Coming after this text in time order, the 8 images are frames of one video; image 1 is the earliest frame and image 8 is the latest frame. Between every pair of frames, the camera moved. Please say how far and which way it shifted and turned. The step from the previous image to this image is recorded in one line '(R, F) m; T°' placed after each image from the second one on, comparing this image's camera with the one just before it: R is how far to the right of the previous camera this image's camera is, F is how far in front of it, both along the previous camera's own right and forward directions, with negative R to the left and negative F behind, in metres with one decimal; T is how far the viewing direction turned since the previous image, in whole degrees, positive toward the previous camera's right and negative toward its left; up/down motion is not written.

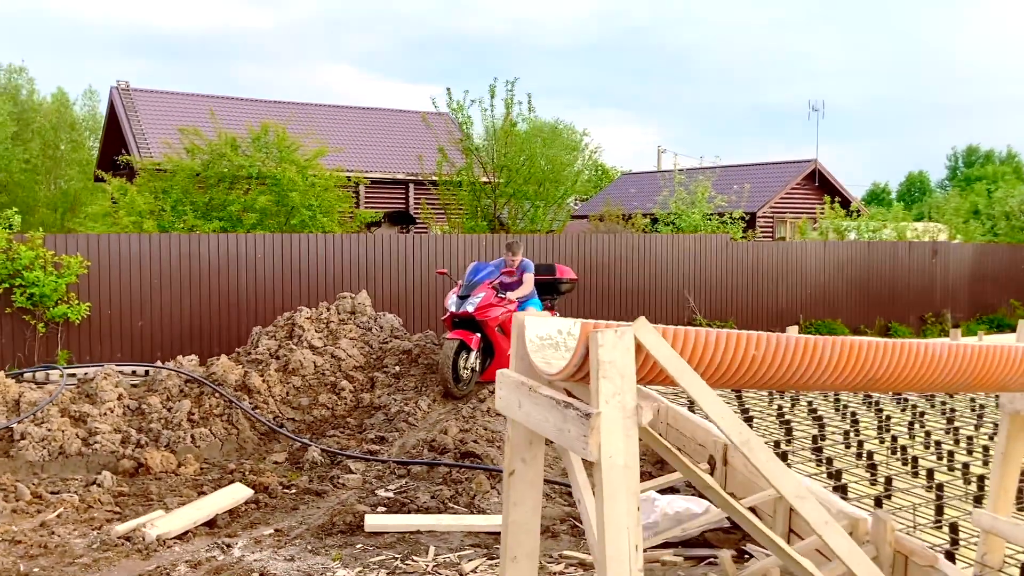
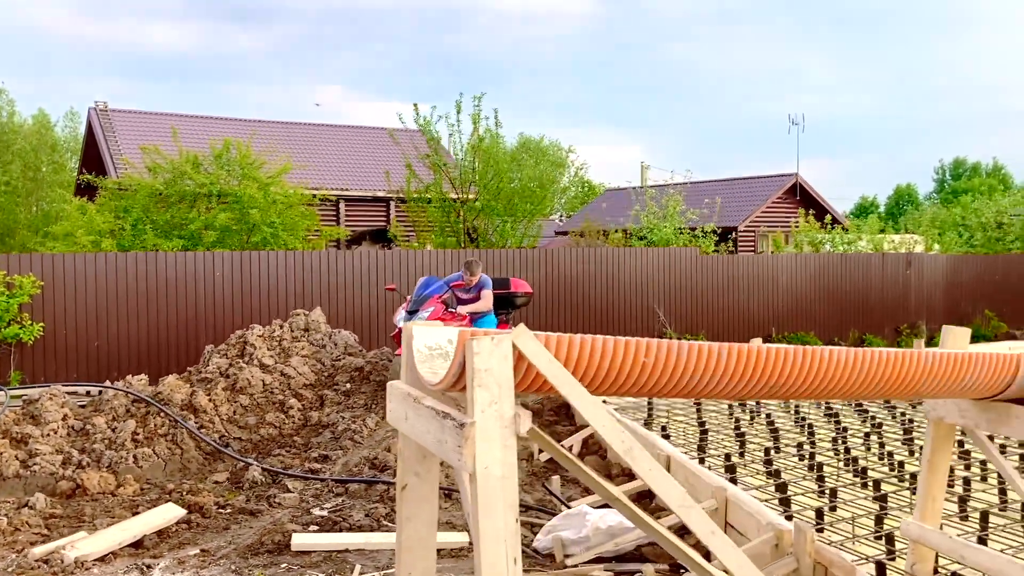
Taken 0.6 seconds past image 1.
(+0.4, +0.1) m; 0°
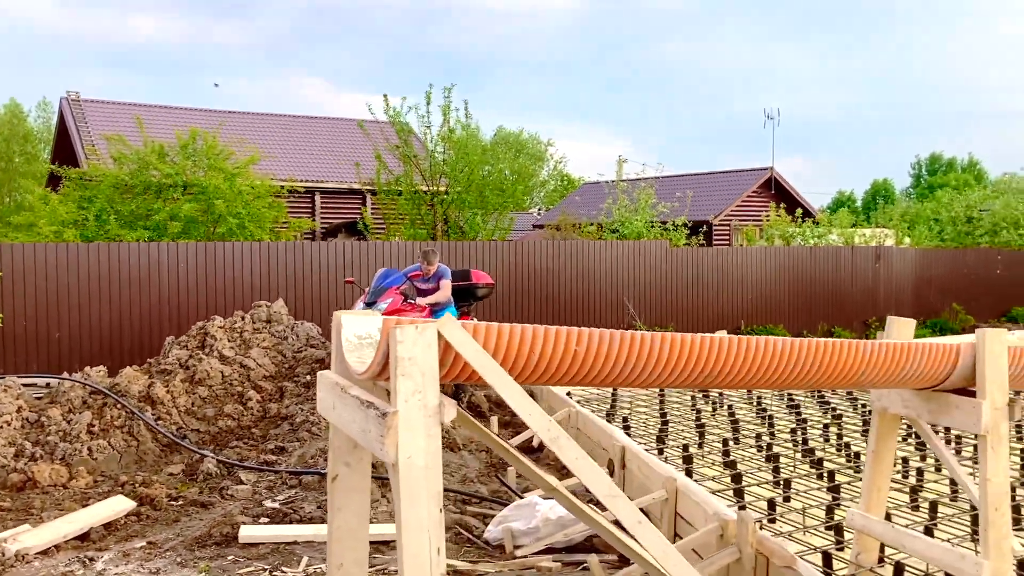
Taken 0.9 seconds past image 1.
(+0.2, 0.0) m; +1°
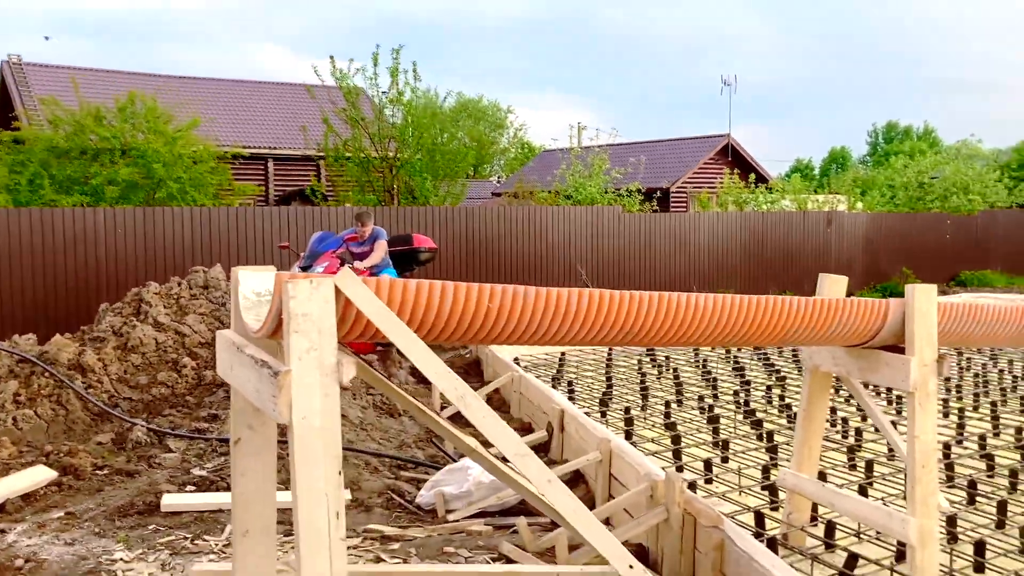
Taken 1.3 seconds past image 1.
(+0.2, +0.1) m; +2°
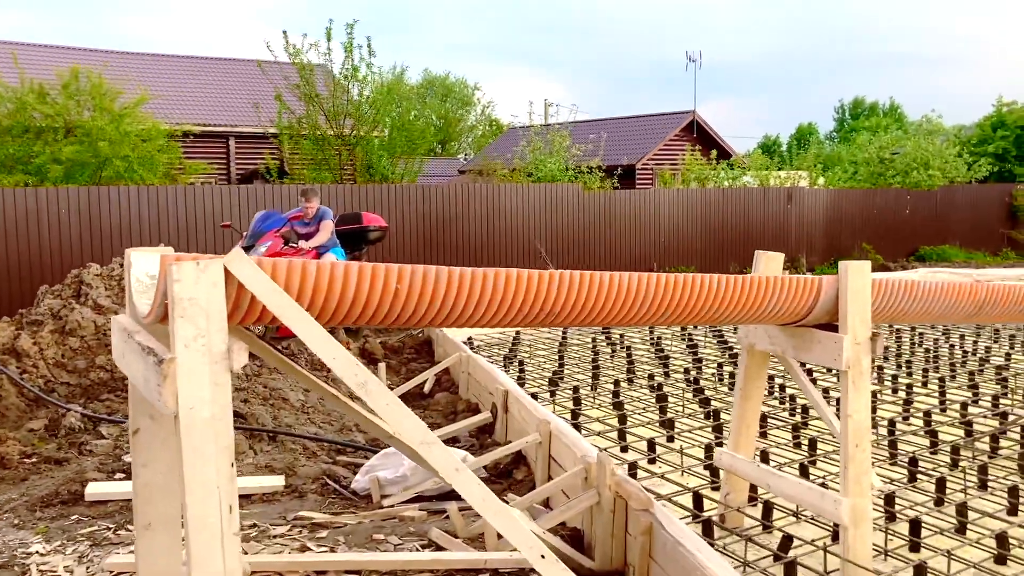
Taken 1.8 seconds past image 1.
(+0.2, +0.1) m; +2°
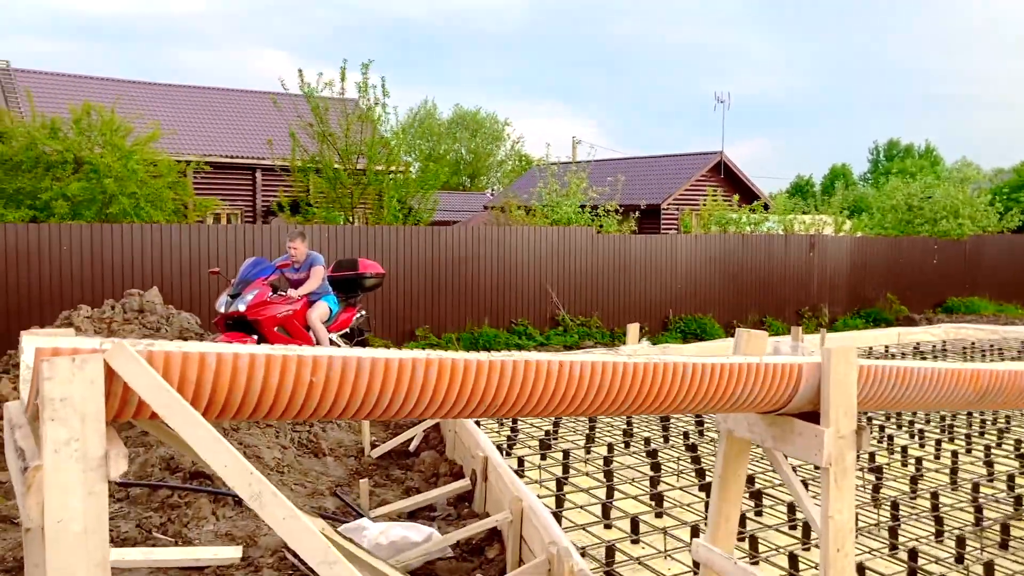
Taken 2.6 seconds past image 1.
(+0.3, +0.3) m; -2°
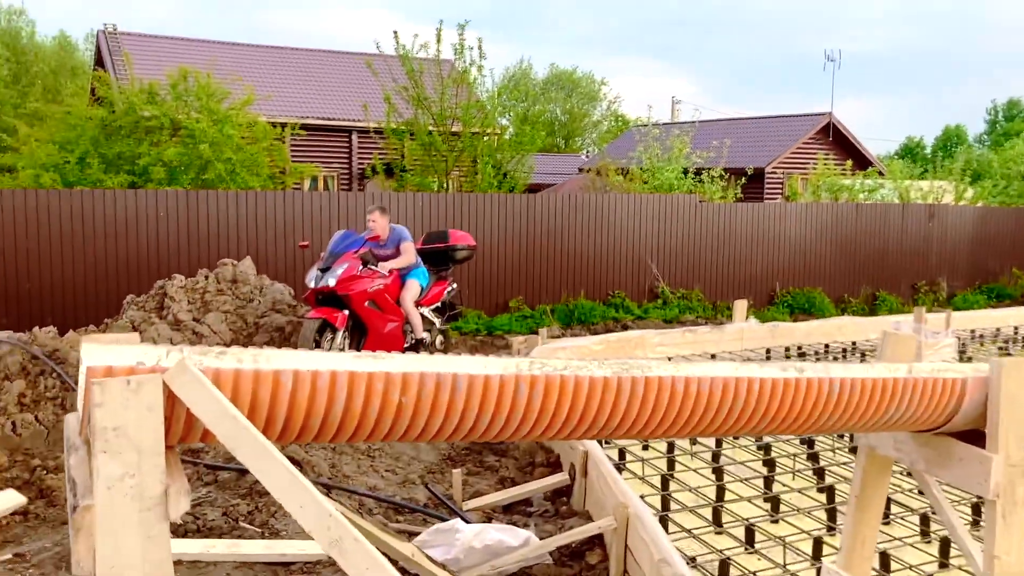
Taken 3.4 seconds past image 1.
(-0.1, +0.4) m; -6°
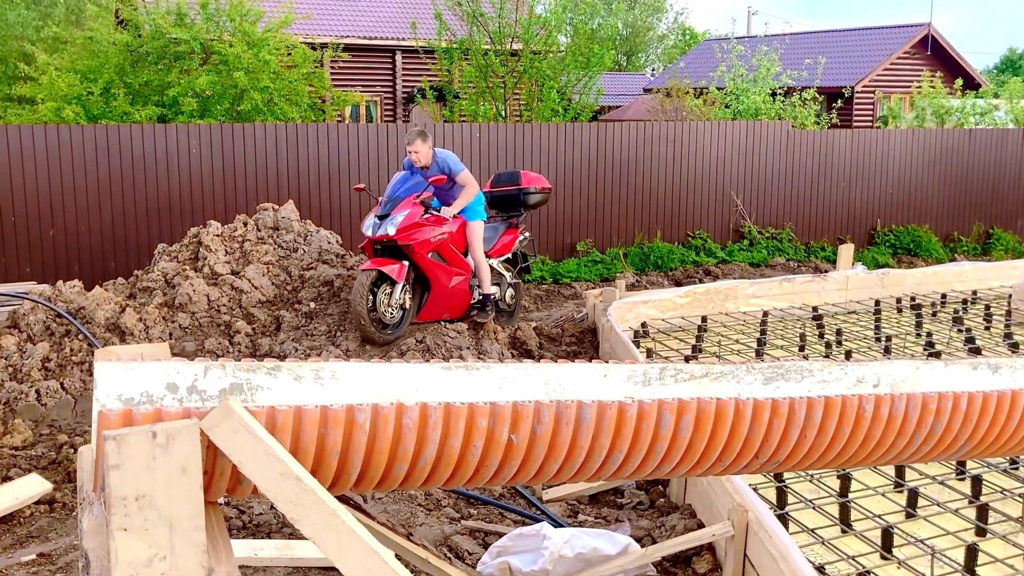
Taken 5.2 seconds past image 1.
(-0.1, +1.0) m; -4°
